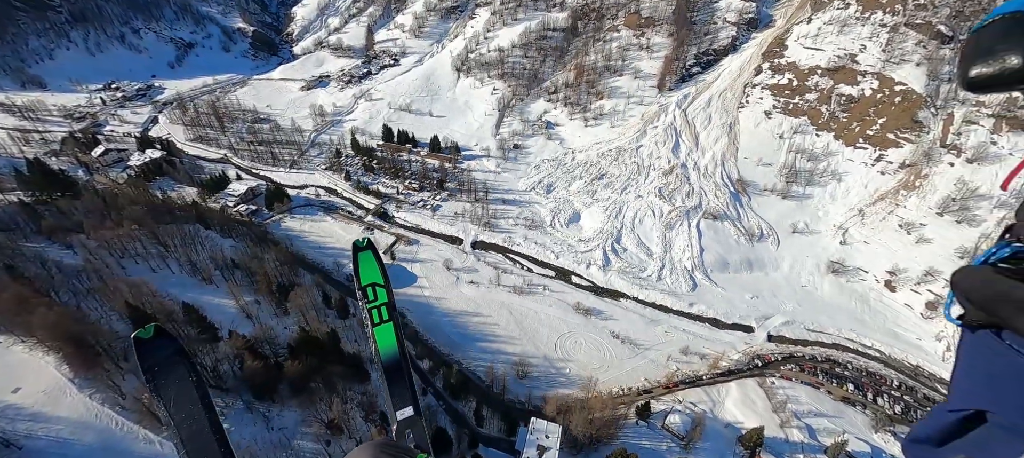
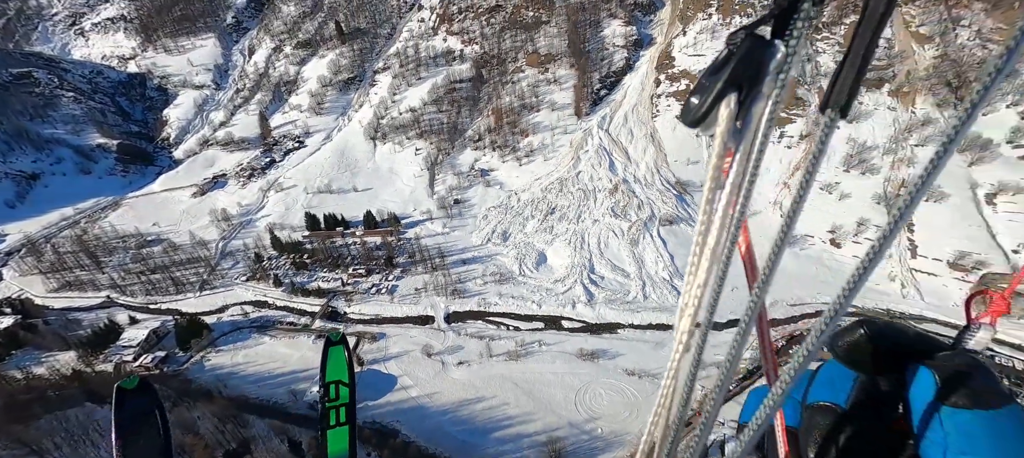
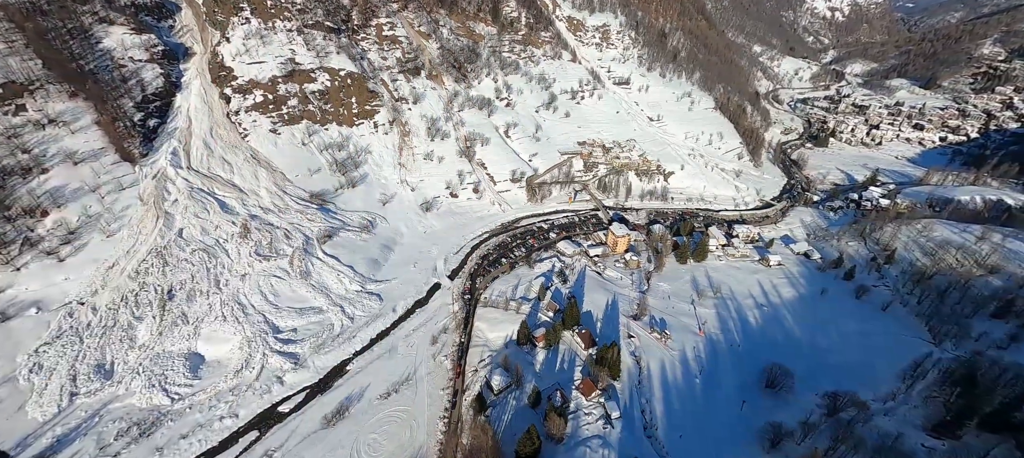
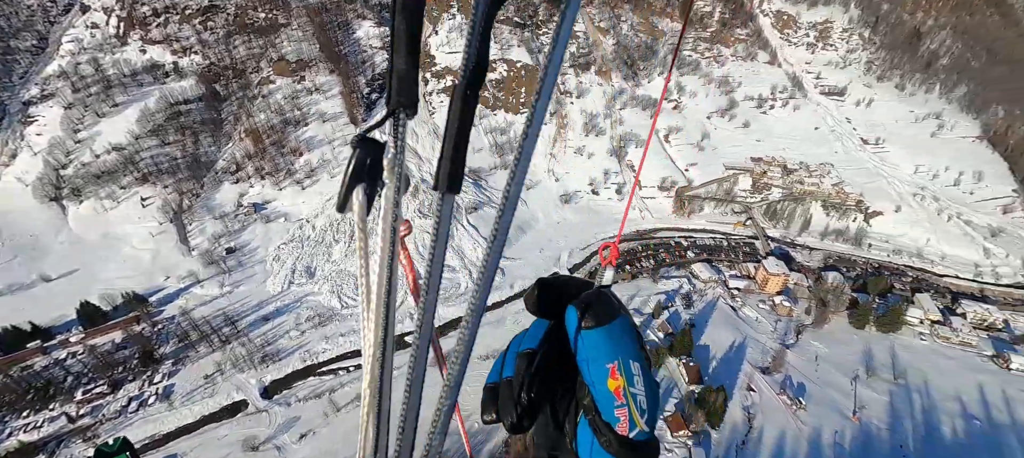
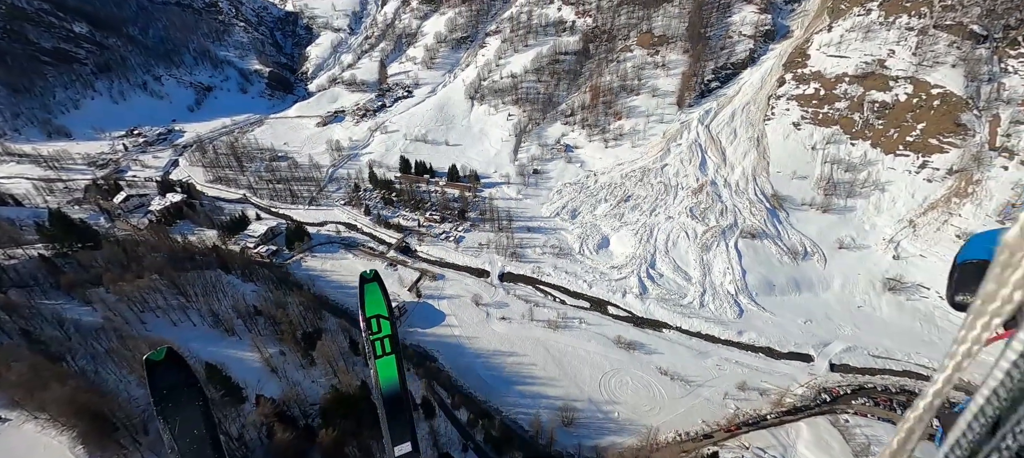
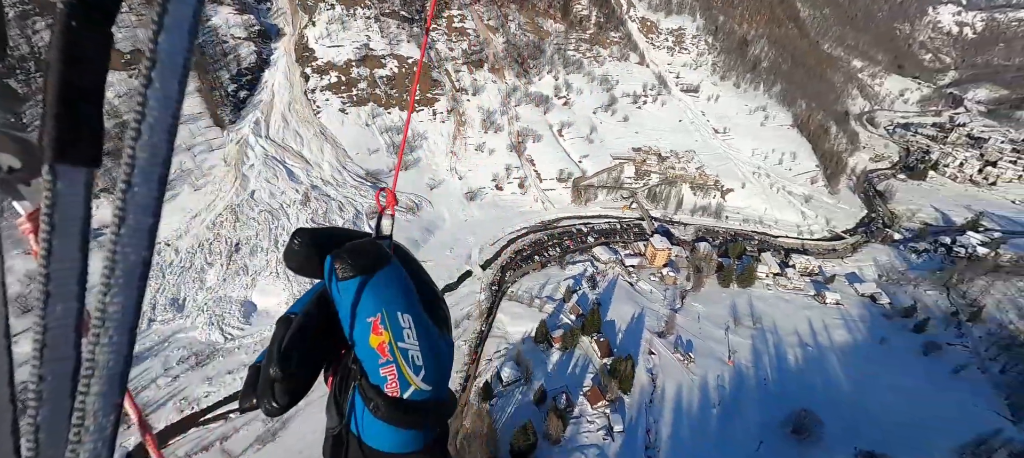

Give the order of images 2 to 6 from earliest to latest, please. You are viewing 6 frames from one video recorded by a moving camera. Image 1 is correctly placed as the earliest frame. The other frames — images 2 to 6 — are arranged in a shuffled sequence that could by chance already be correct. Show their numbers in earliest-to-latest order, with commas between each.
5, 2, 4, 6, 3
